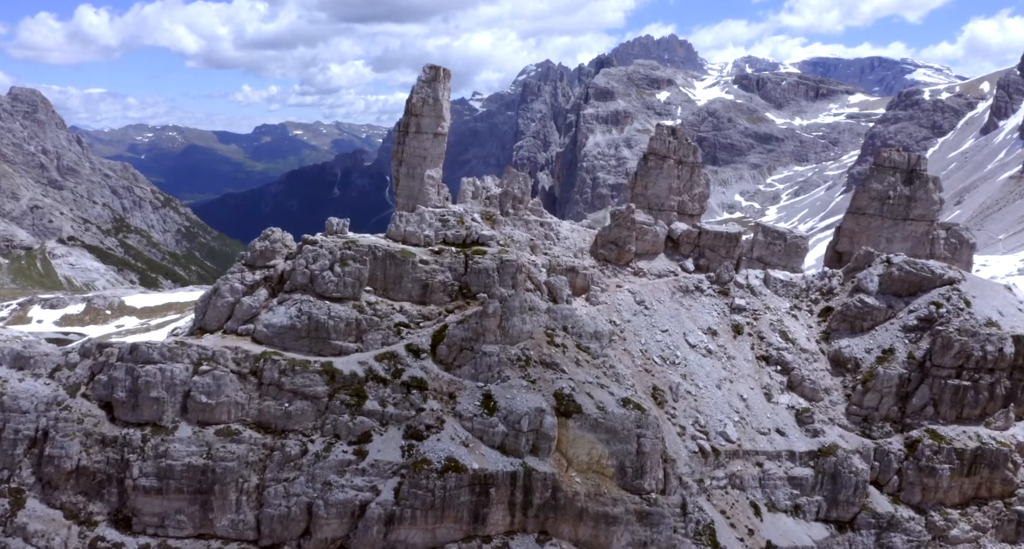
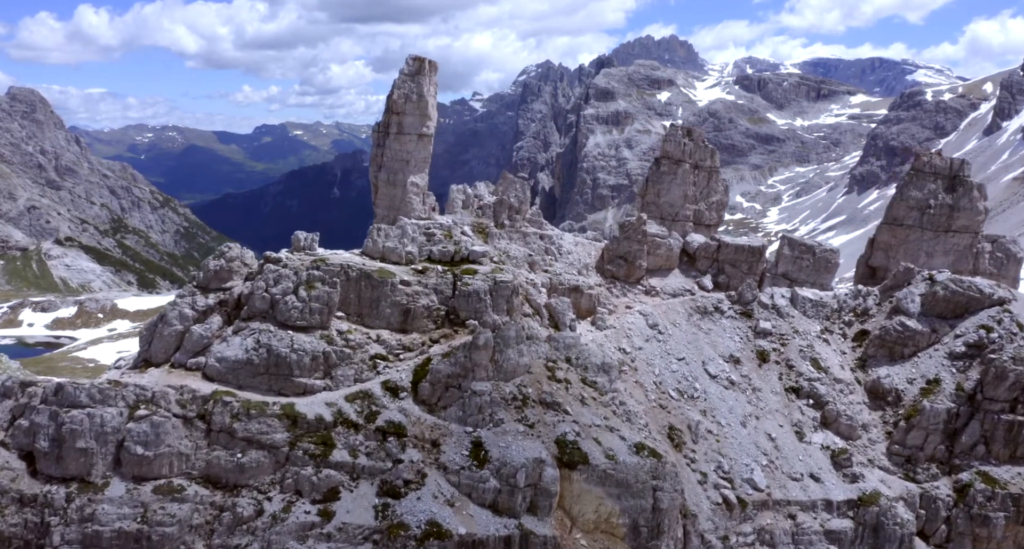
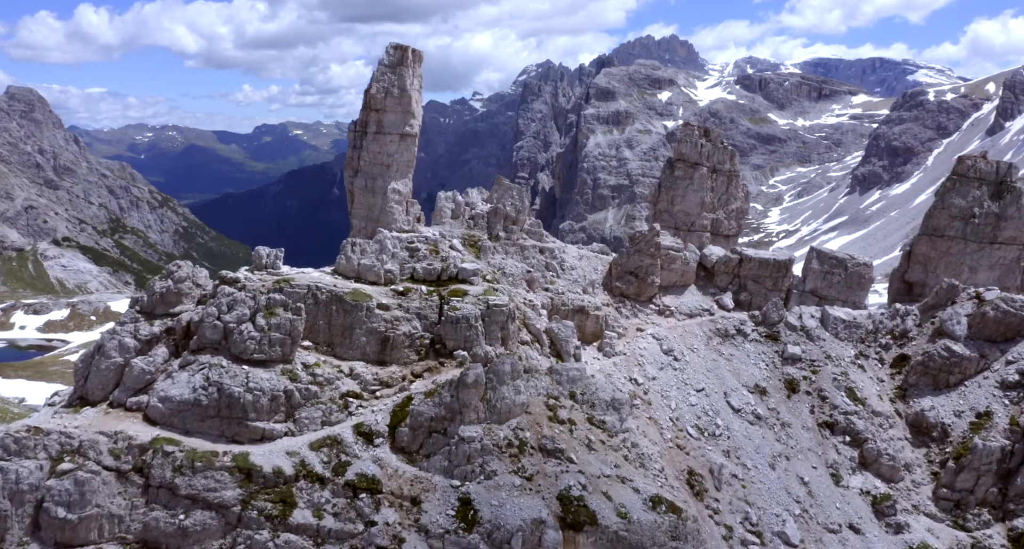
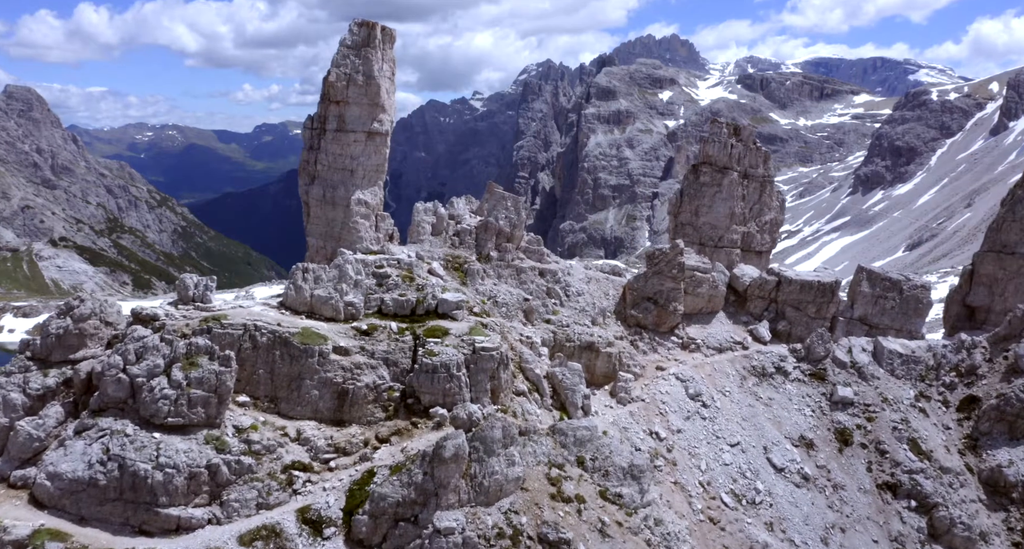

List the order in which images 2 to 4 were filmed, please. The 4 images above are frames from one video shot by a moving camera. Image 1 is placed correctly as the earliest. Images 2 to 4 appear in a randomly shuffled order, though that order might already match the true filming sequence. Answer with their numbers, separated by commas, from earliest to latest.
2, 3, 4
